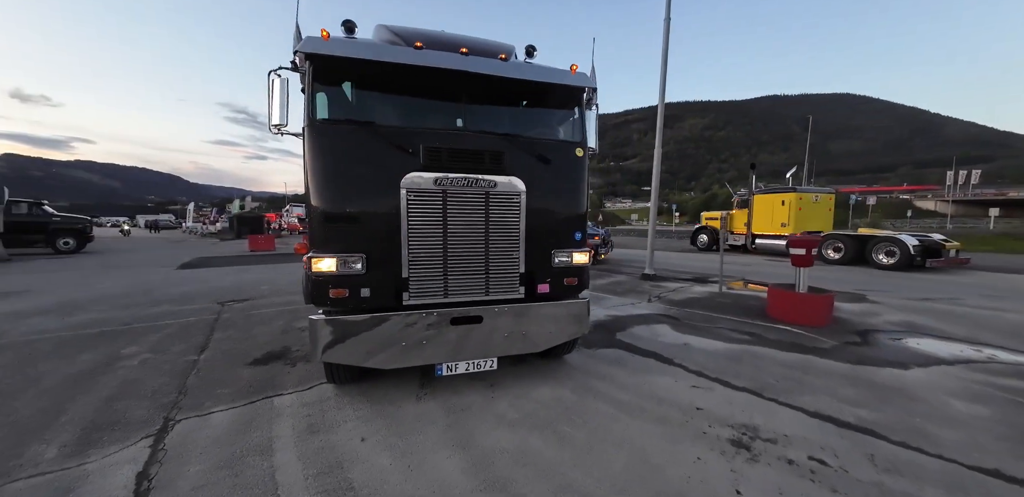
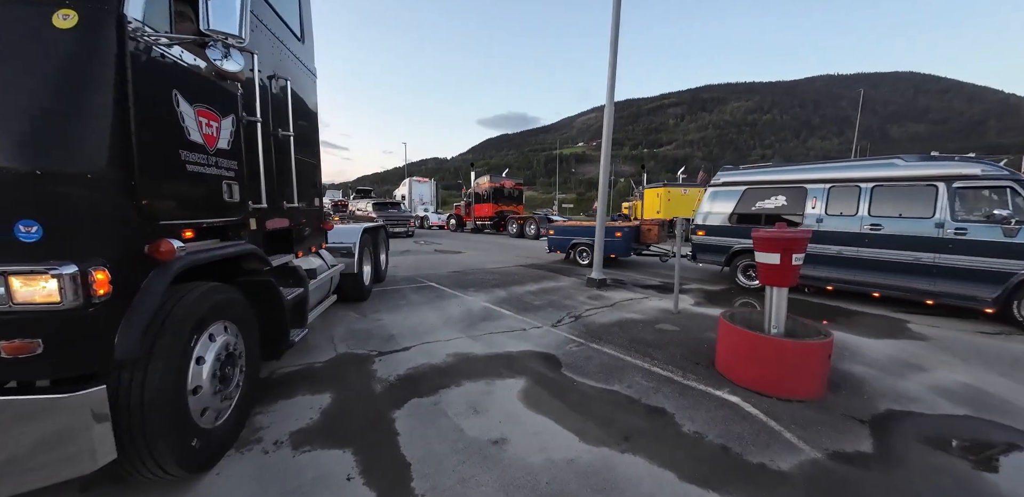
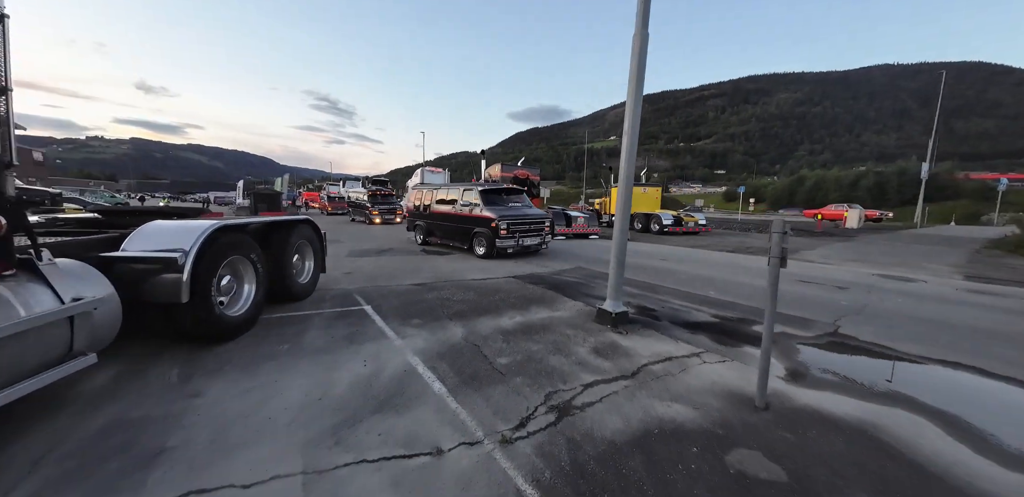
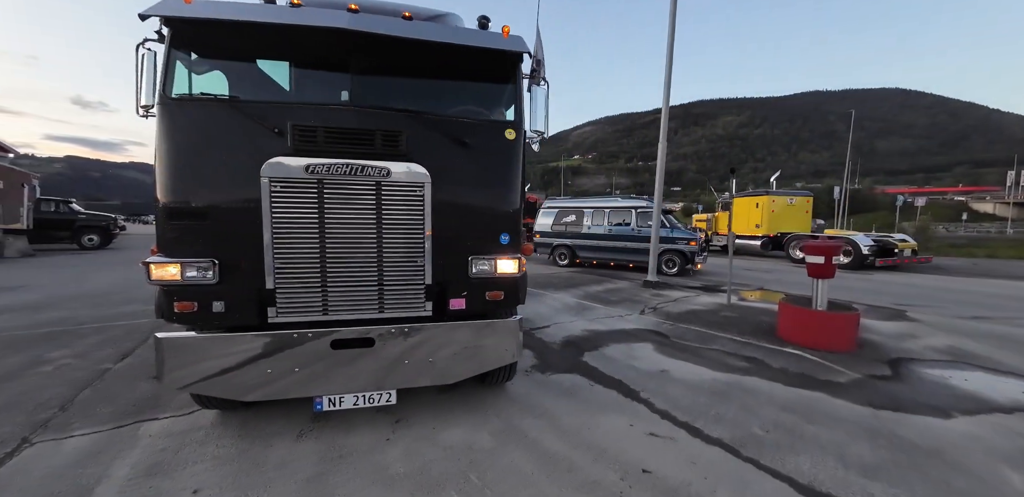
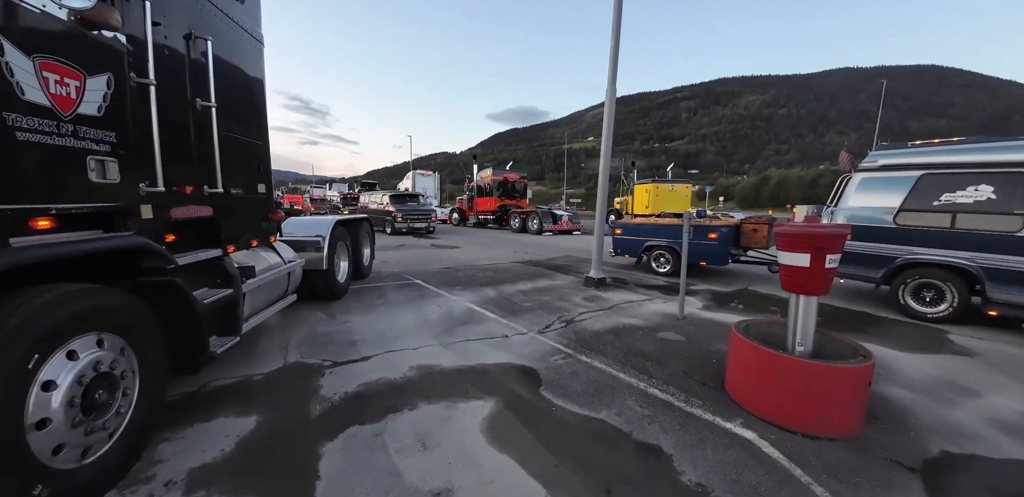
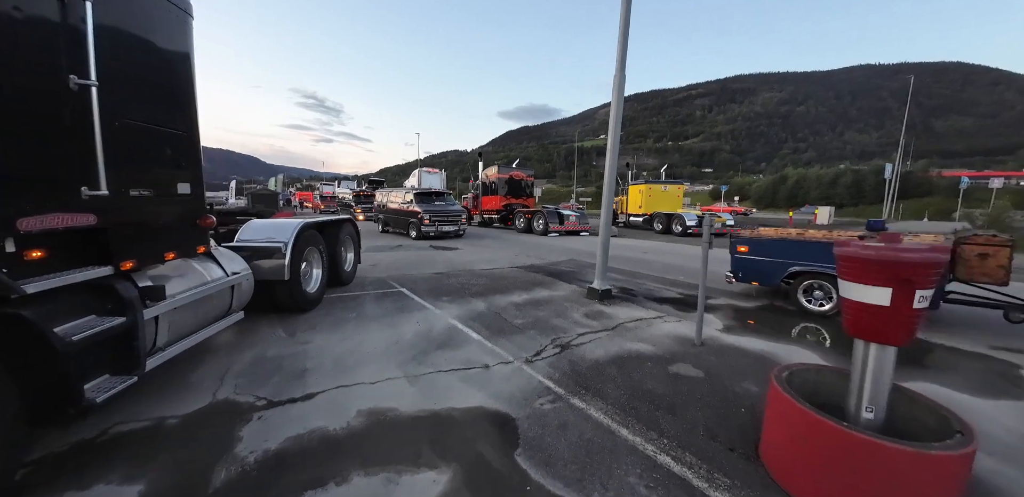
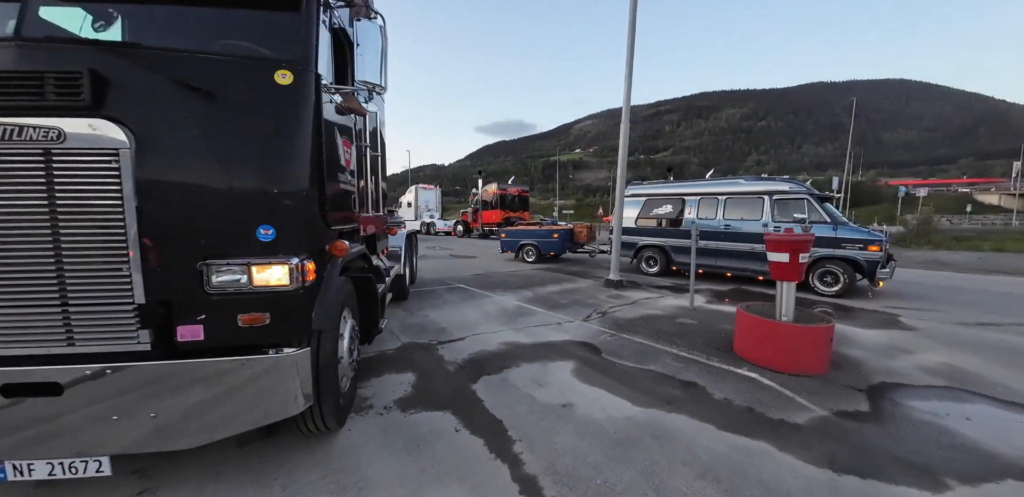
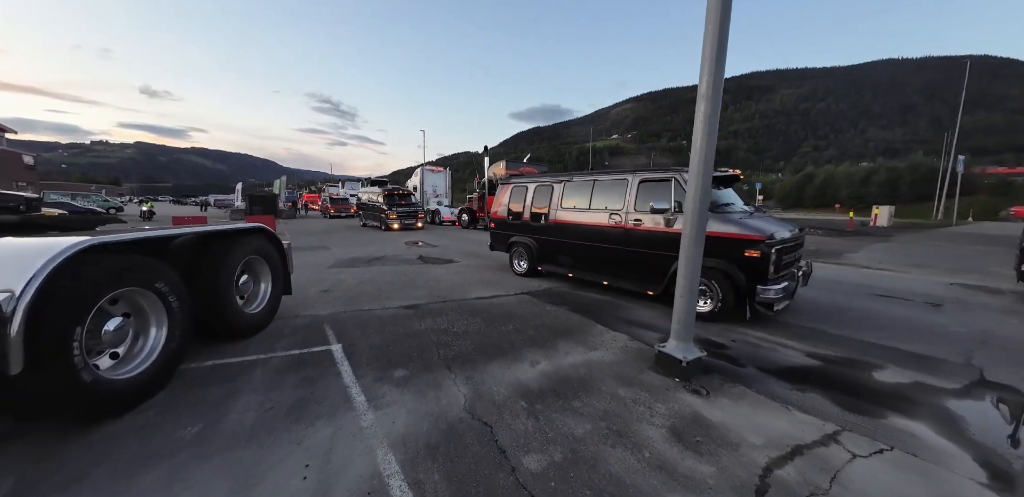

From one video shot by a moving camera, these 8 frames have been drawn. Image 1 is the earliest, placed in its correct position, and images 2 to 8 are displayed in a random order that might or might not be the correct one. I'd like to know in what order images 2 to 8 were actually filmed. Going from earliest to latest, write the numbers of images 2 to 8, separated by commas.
4, 7, 2, 5, 6, 3, 8
